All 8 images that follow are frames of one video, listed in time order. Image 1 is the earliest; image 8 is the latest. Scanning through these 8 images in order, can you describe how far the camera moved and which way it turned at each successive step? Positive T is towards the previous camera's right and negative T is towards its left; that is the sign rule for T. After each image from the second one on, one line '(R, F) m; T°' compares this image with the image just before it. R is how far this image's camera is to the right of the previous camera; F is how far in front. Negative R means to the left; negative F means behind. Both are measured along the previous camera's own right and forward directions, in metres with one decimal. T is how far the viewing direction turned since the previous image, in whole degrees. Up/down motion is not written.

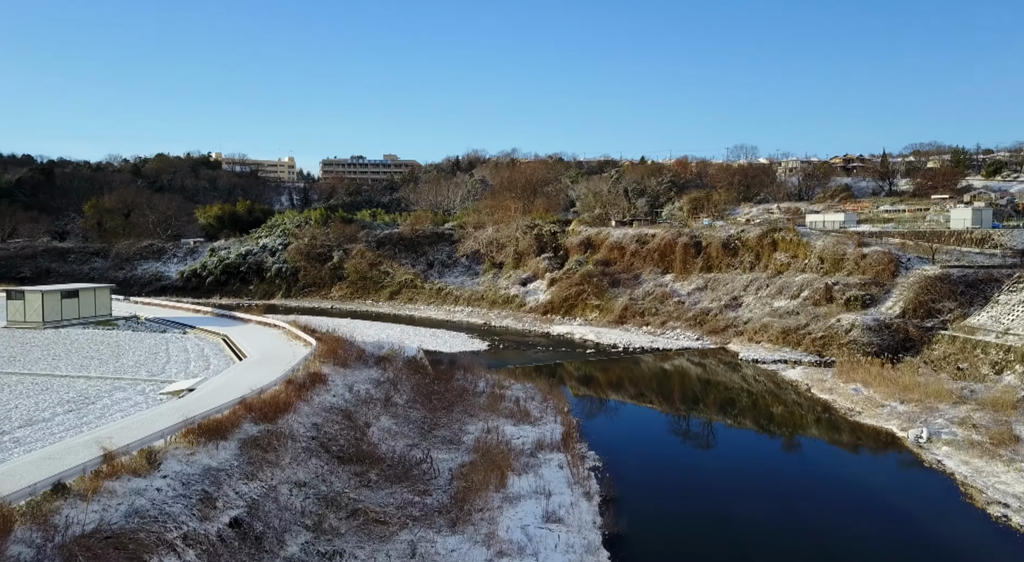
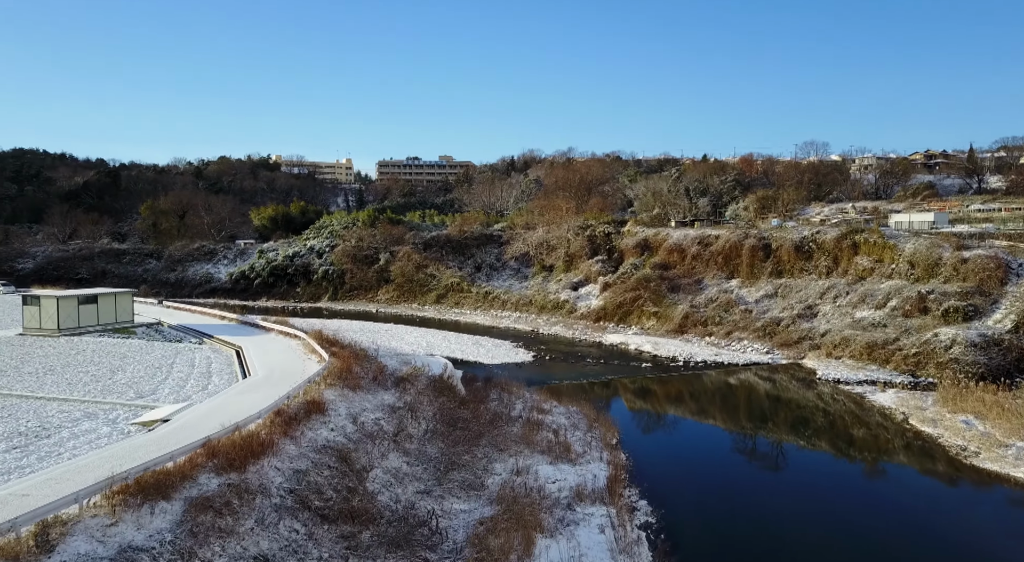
(+0.3, +2.1) m; -5°
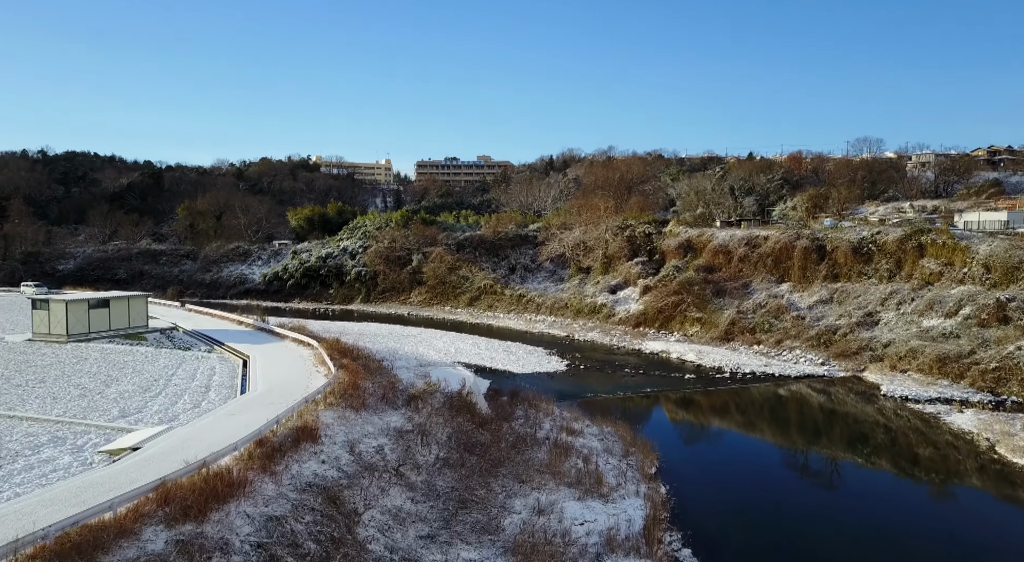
(+0.2, +1.5) m; -3°
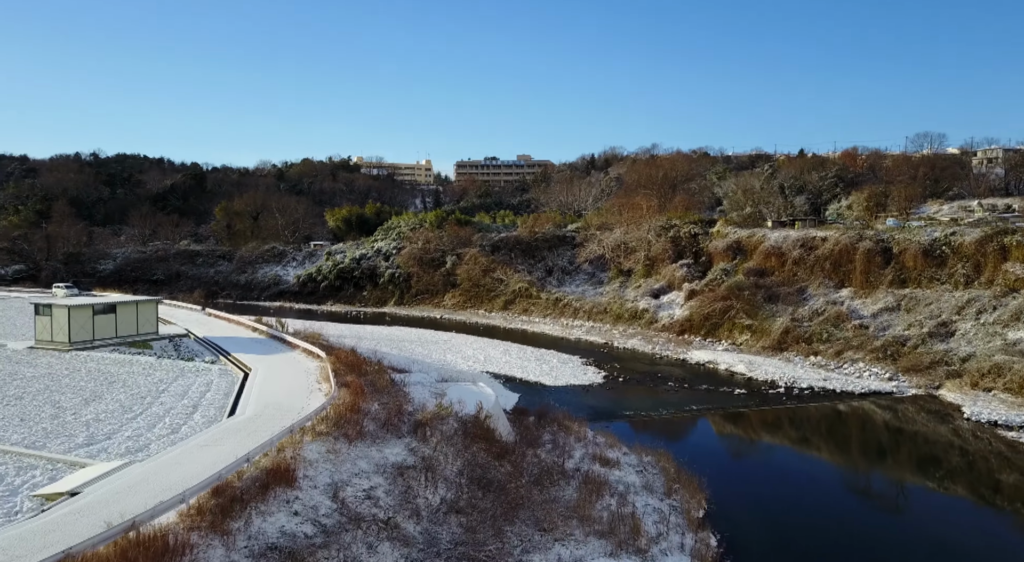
(+0.3, +1.6) m; -4°
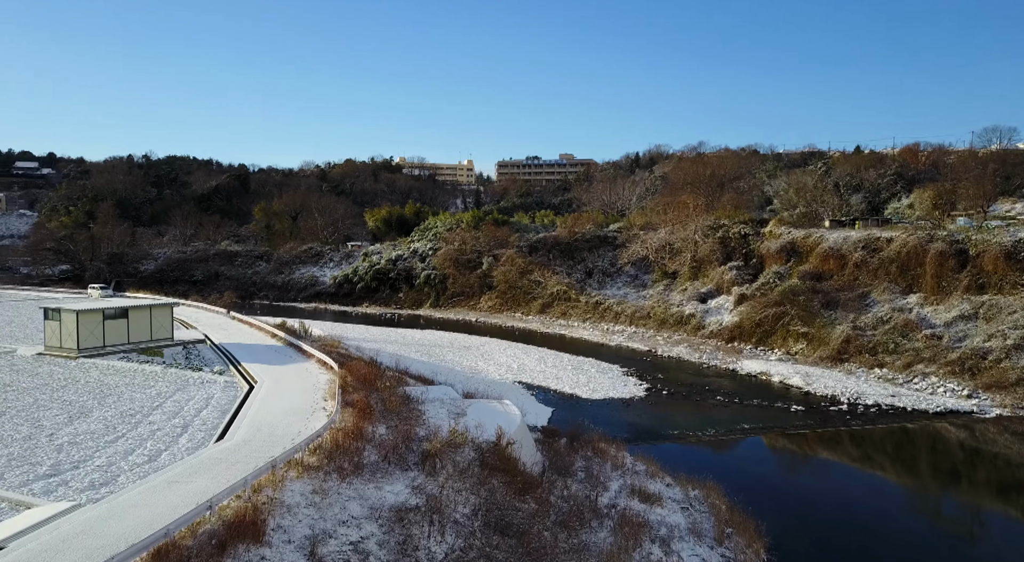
(+0.2, +1.4) m; -4°
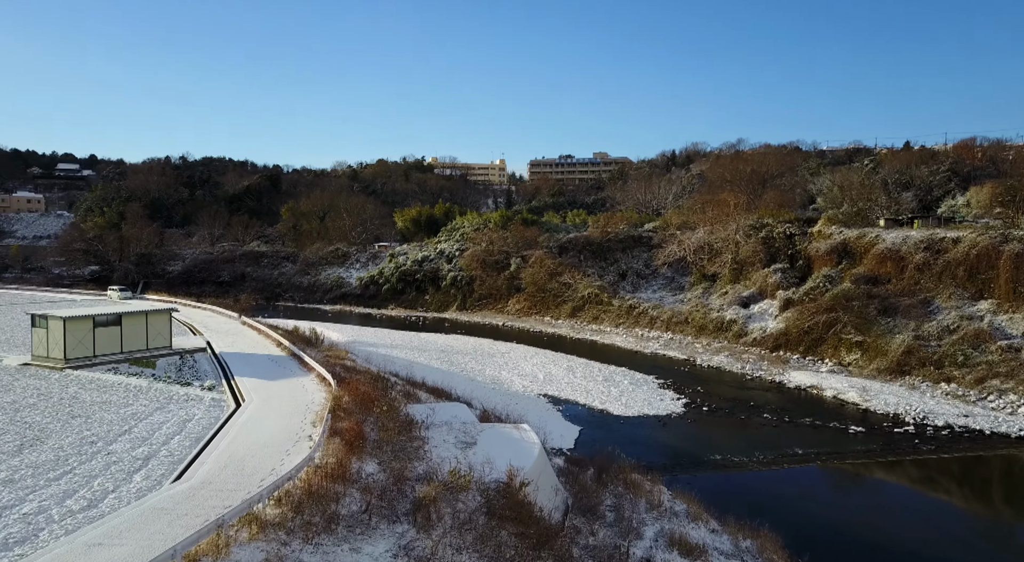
(+0.2, +1.6) m; -3°
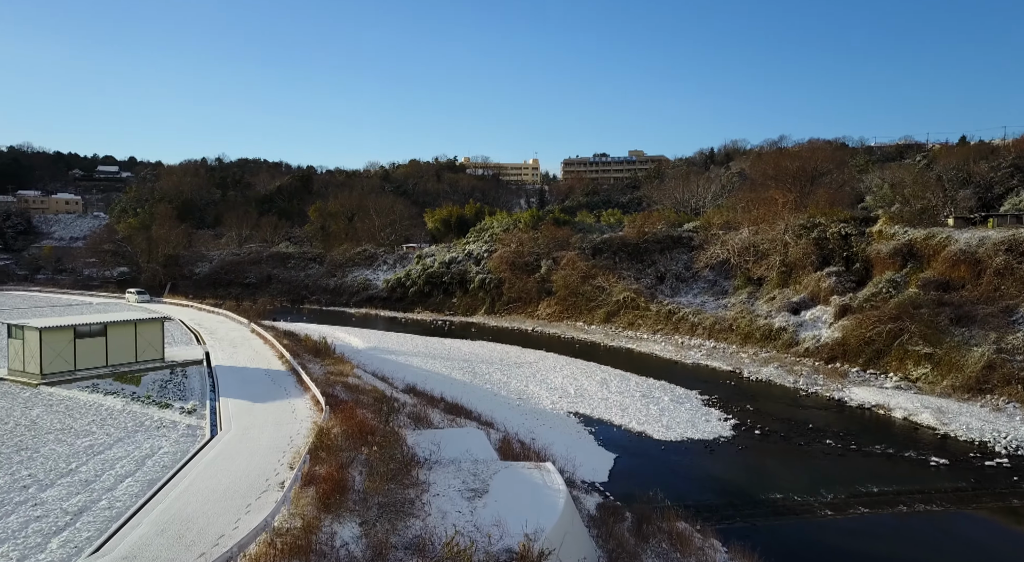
(+0.2, +1.8) m; -3°
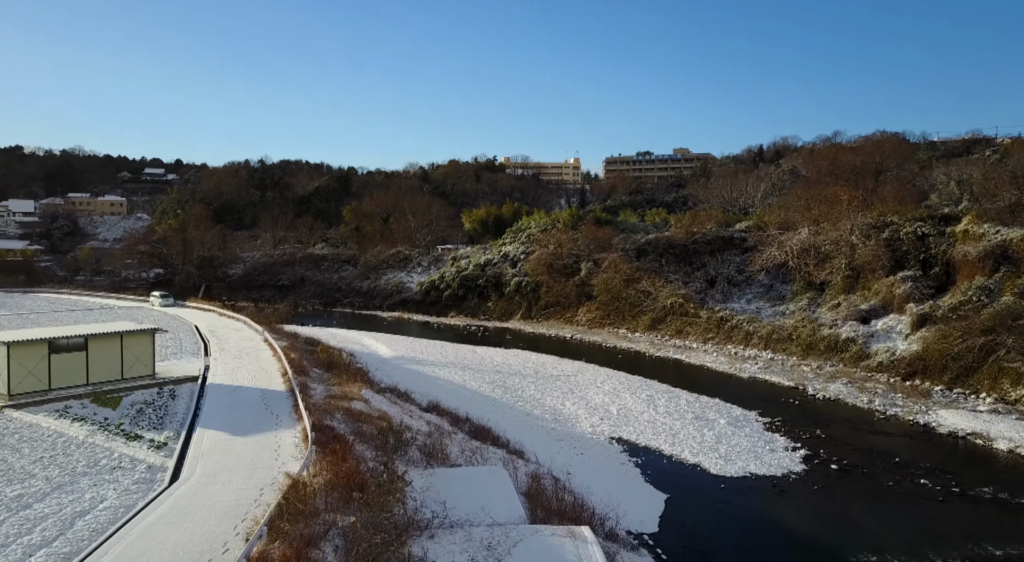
(+0.2, +2.0) m; -4°
